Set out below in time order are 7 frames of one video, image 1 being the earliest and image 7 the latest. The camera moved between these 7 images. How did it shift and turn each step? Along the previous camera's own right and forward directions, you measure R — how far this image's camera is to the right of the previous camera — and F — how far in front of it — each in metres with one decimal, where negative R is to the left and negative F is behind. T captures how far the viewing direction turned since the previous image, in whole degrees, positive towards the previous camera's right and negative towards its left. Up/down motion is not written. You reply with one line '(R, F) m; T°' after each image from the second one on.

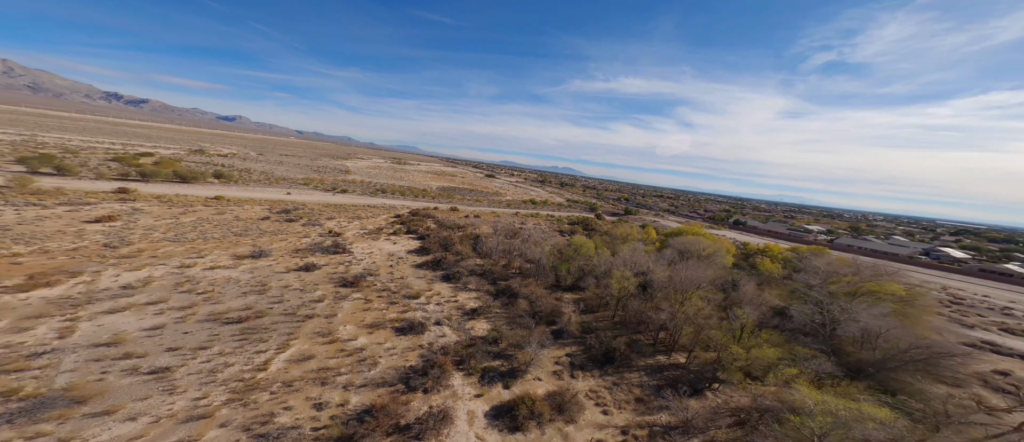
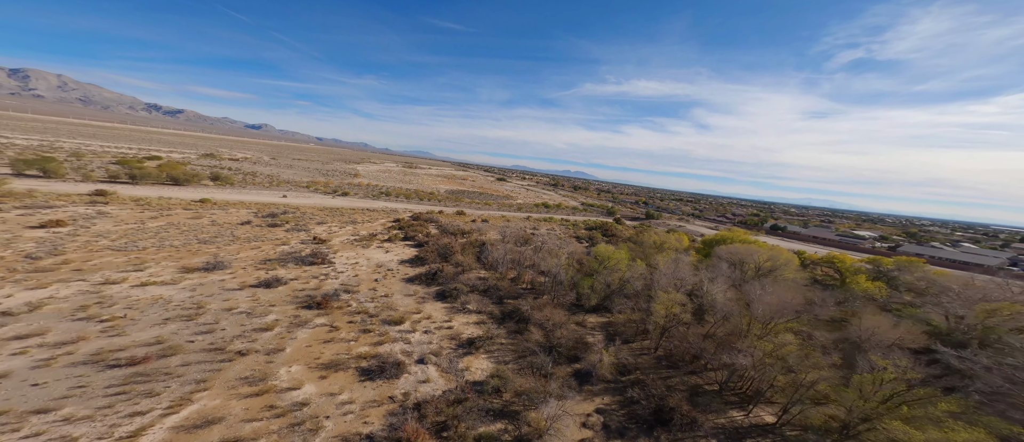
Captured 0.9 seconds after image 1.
(+0.2, +4.0) m; -2°
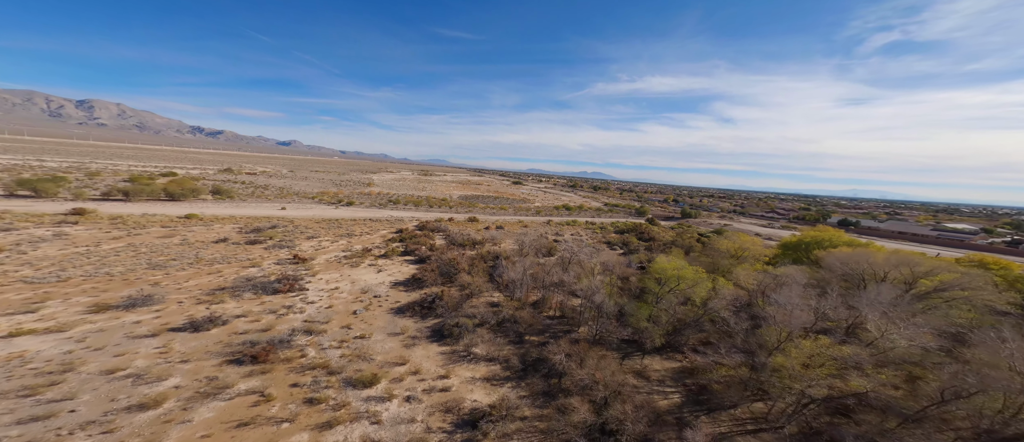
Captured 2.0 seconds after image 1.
(0.0, +4.8) m; -3°
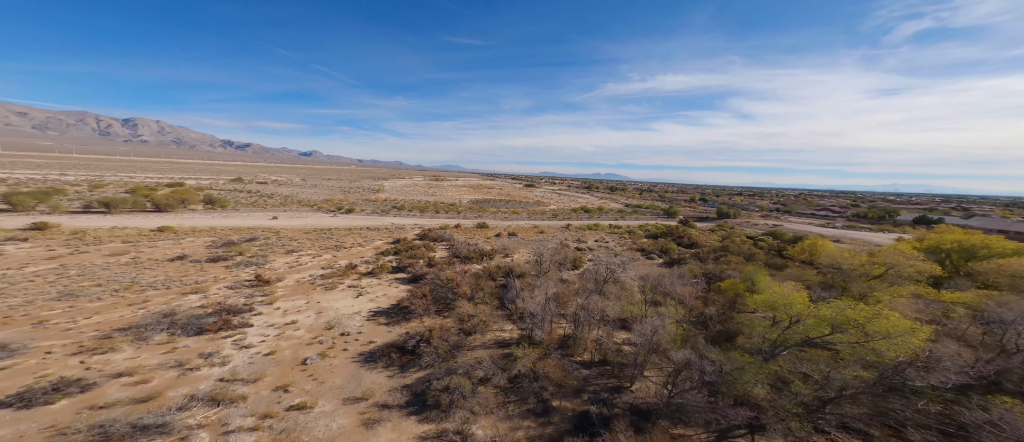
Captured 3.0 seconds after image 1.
(-0.1, +4.4) m; -2°
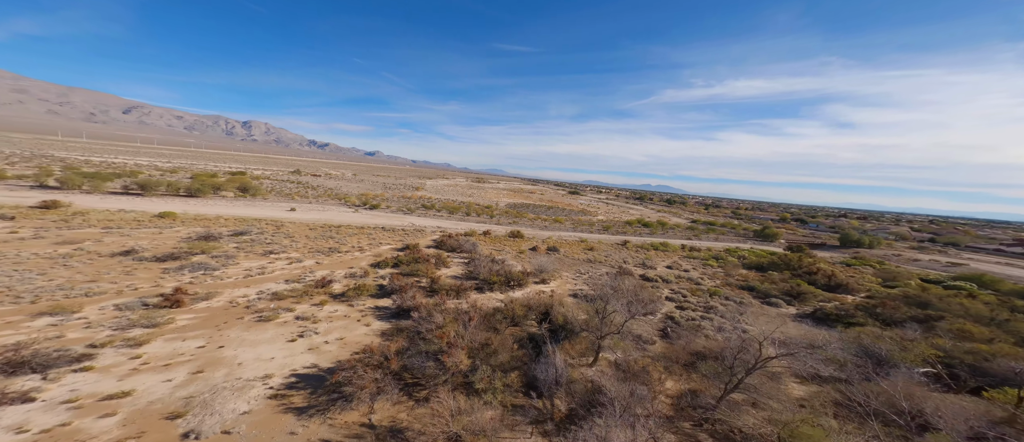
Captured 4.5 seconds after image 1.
(+0.2, +6.6) m; -9°
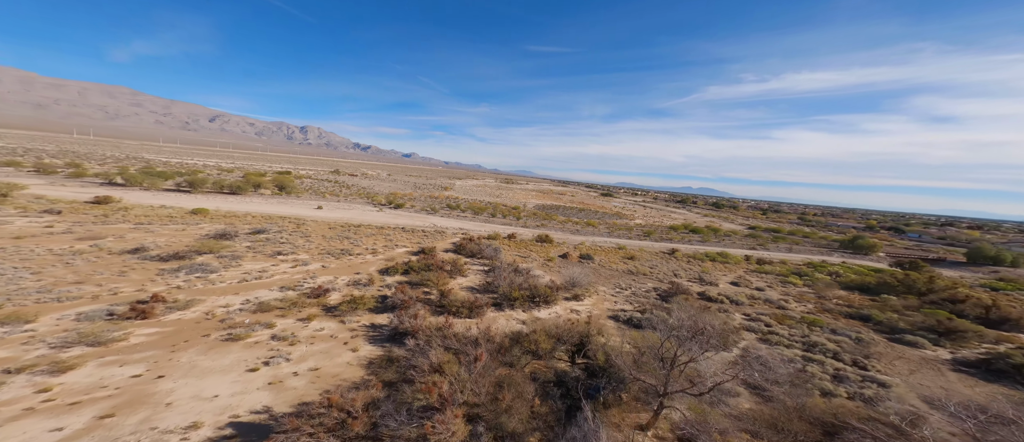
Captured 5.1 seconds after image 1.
(+0.4, +2.5) m; -7°
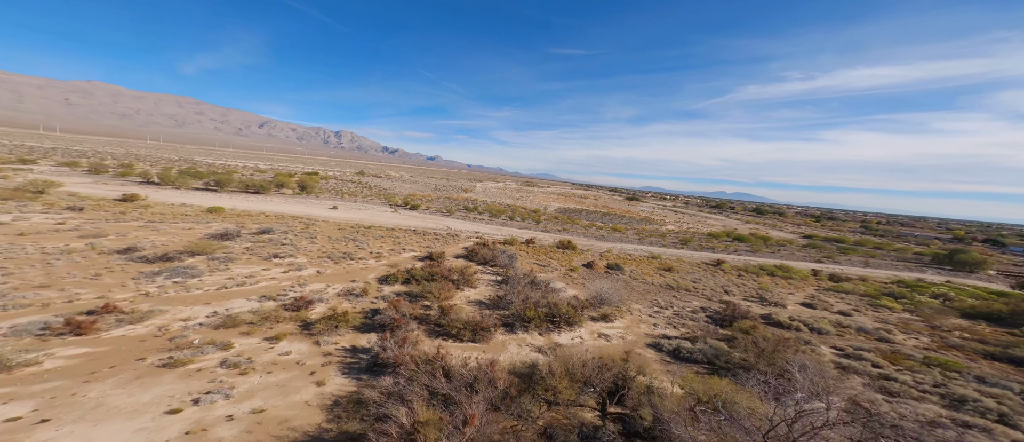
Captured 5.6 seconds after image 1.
(+0.3, +2.1) m; -5°
